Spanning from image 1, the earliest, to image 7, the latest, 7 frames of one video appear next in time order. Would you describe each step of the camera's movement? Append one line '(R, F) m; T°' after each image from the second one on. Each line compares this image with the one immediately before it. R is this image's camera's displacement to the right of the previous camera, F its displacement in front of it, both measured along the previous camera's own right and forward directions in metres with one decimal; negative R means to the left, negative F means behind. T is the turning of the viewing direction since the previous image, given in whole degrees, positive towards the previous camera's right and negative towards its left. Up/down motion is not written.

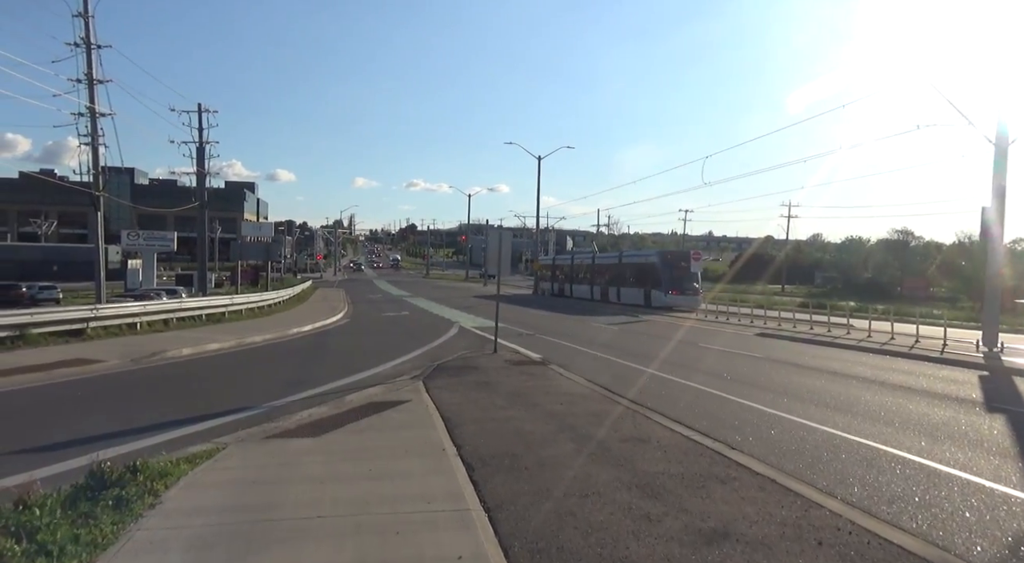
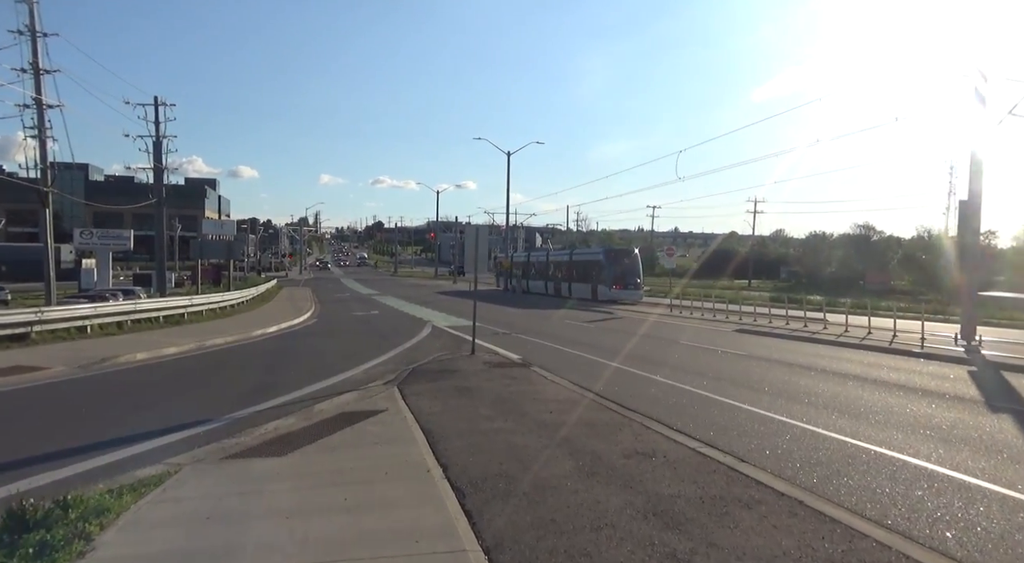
(-0.2, +0.7) m; +3°
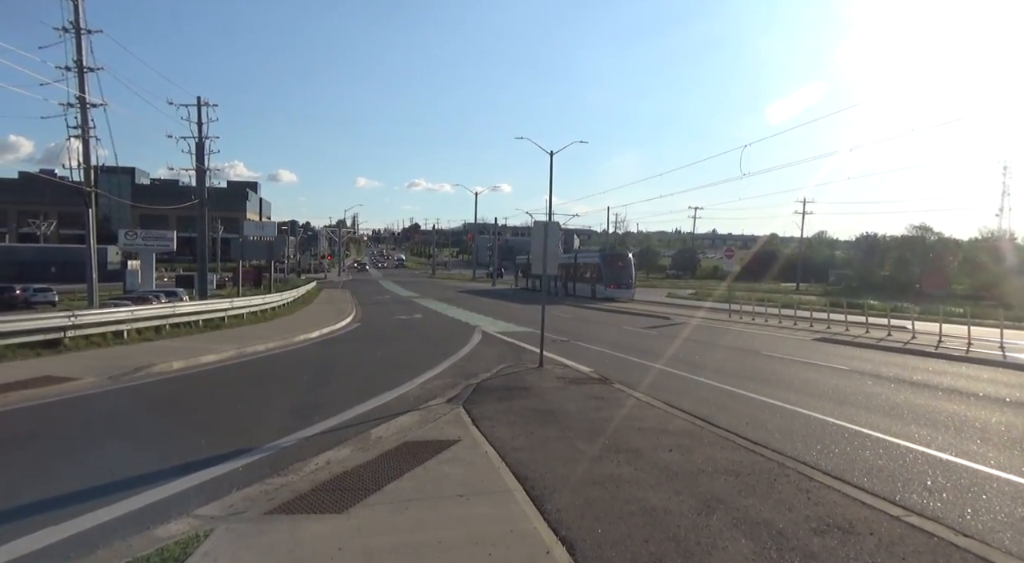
(-0.9, +1.7) m; -3°
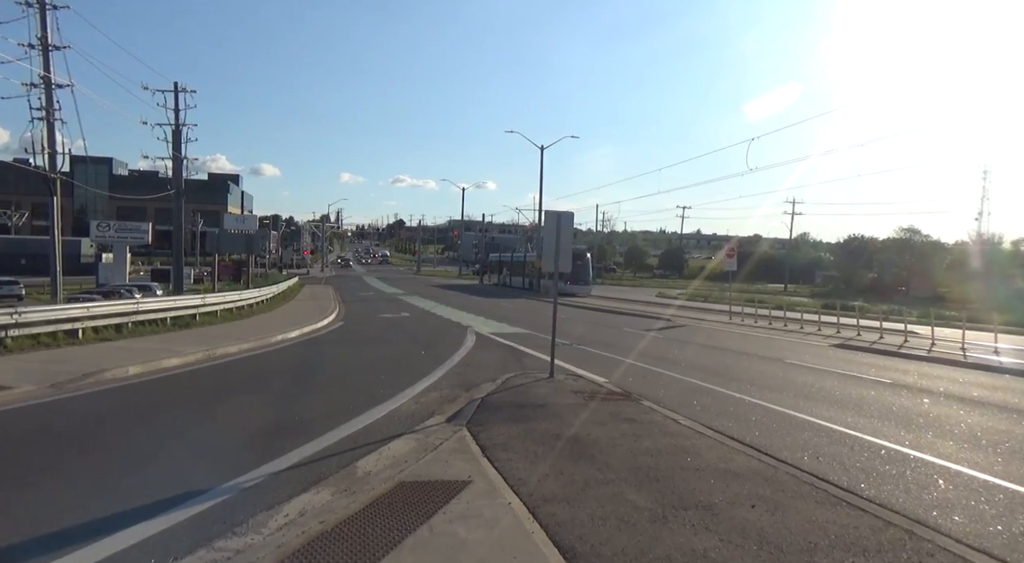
(-0.5, +1.7) m; +1°
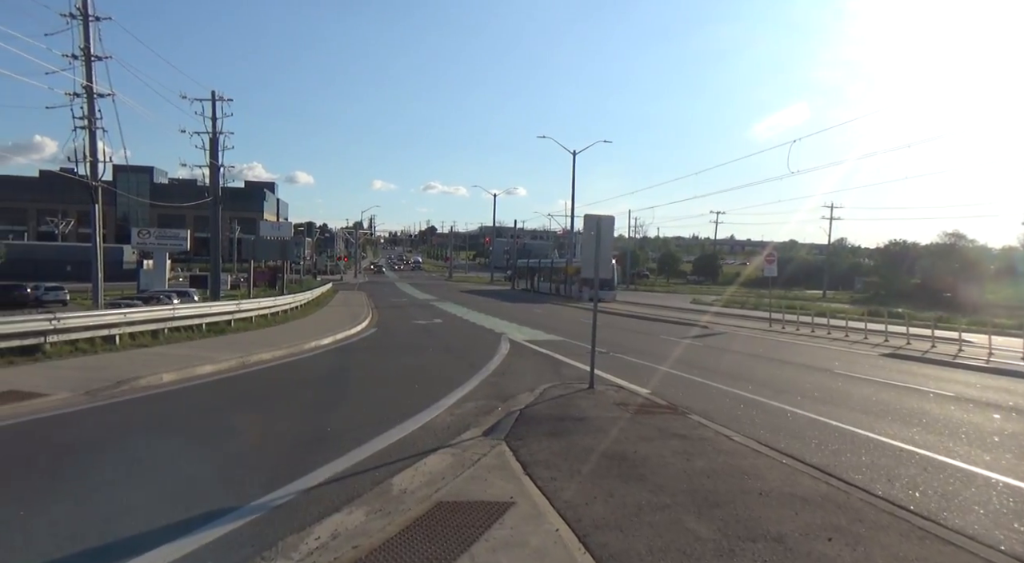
(-0.2, +0.4) m; -3°
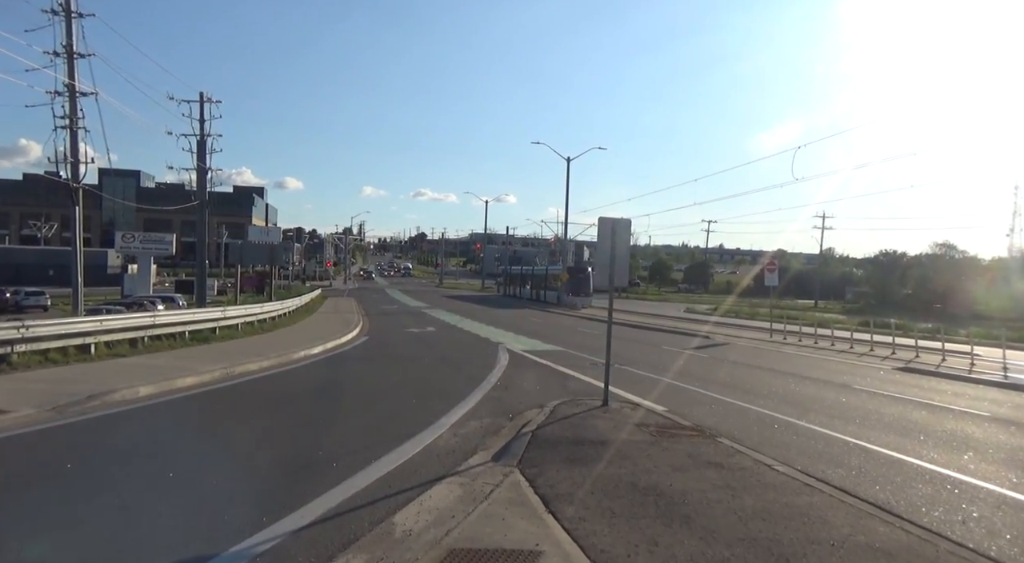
(-0.3, +0.9) m; +1°
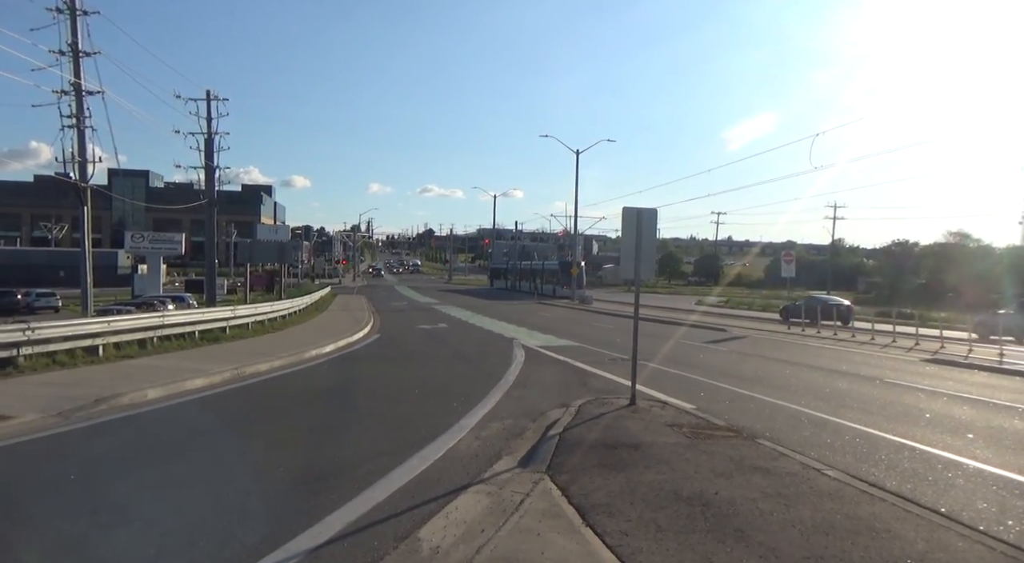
(-0.2, +0.5) m; -1°
